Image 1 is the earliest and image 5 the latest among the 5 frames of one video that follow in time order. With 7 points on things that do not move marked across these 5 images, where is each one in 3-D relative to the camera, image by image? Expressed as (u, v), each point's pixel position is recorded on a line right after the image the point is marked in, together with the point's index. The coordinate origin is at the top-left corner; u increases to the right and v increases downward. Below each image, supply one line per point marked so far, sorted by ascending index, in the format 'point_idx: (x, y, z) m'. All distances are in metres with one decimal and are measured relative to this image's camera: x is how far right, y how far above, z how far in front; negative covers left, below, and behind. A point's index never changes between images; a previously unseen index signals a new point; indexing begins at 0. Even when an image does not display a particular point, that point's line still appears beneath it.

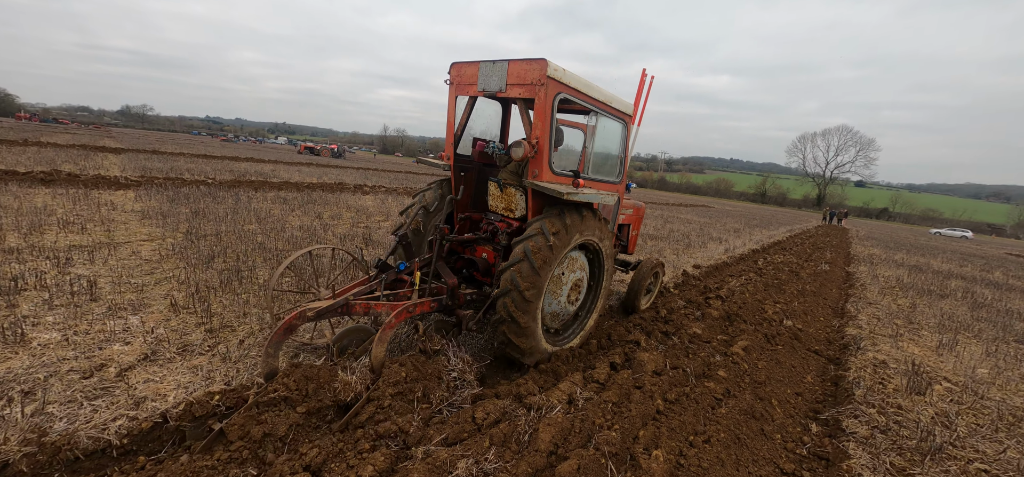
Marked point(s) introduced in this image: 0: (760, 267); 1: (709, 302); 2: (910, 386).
0: (+4.8, -0.6, +8.2) m
1: (+2.4, -0.8, +5.1) m
2: (+3.4, -1.2, +3.6) m
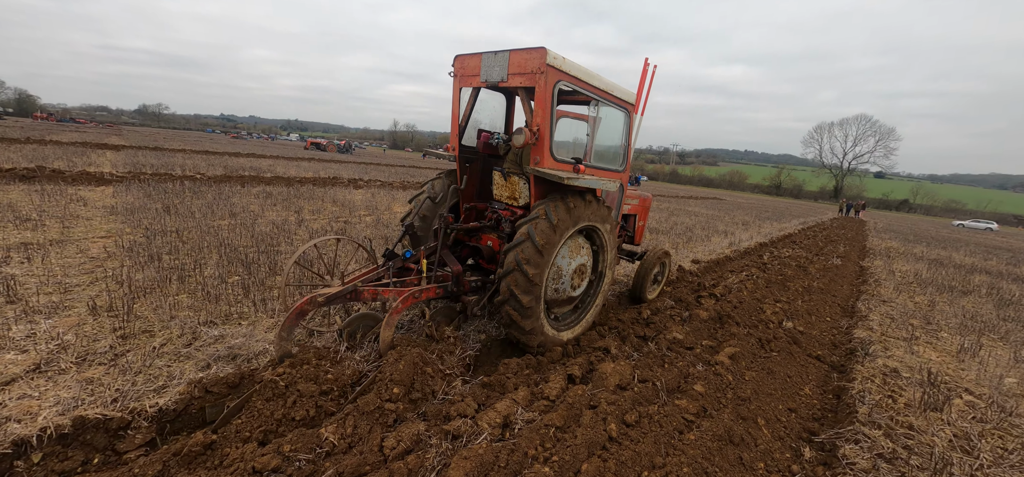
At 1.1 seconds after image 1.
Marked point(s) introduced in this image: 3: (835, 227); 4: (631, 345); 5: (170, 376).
0: (+4.6, -0.4, +7.6) m
1: (+2.1, -0.7, +4.7) m
2: (+3.0, -1.2, +3.1) m
3: (+13.0, +0.5, +17.0) m
4: (+0.9, -0.8, +3.3) m
5: (-2.1, -0.8, +2.6) m
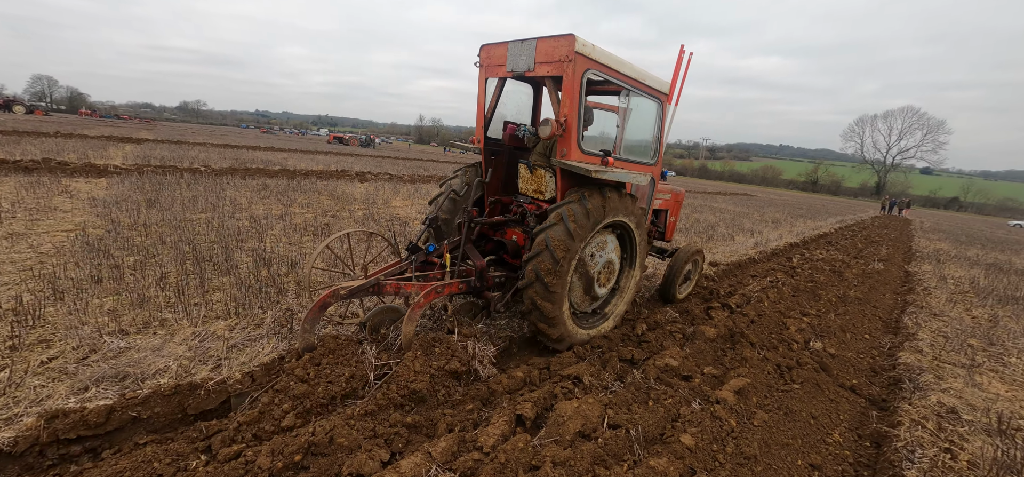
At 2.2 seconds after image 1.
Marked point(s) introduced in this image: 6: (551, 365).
0: (+4.5, -0.4, +6.8) m
1: (+1.8, -0.7, +4.0) m
2: (+2.7, -1.2, +2.4) m
3: (+13.5, +0.5, +15.7) m
4: (+0.6, -0.8, +2.7) m
5: (-2.4, -0.8, +2.2) m
6: (+0.2, -0.8, +2.8) m
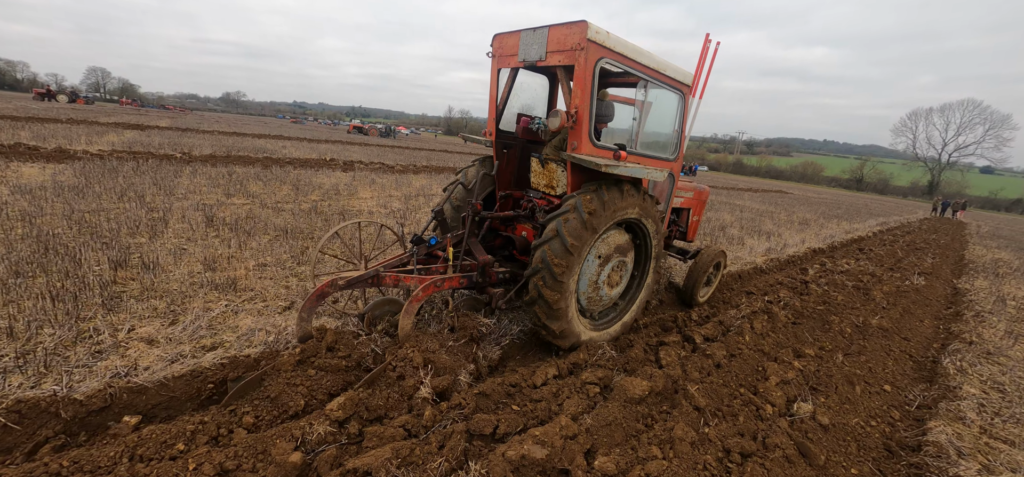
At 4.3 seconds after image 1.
0: (+3.9, -0.5, +5.6) m
1: (+1.0, -0.8, +2.9) m
2: (+1.7, -1.3, +1.3) m
3: (+13.4, +0.3, +13.8) m
4: (-0.3, -0.9, +1.7) m
5: (-3.4, -0.8, +1.4) m
6: (-0.7, -0.9, +1.9) m
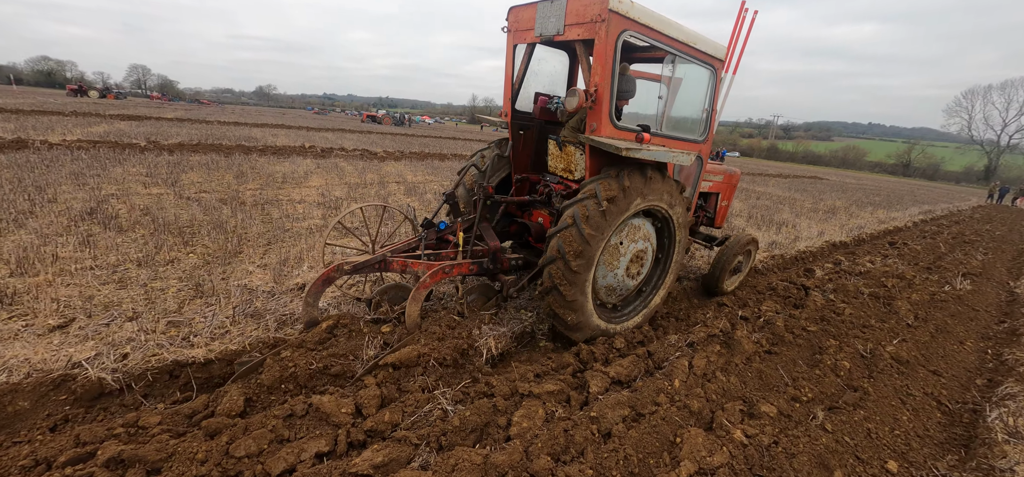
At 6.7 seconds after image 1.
0: (+3.1, -0.5, +4.4) m
1: (+0.1, -0.8, +2.0) m
2: (+0.7, -1.4, +0.3) m
3: (+13.2, +0.5, +12.0) m
4: (-1.3, -0.9, +0.8) m
5: (-4.4, -0.9, +0.7) m
6: (-1.6, -0.9, +1.0) m
